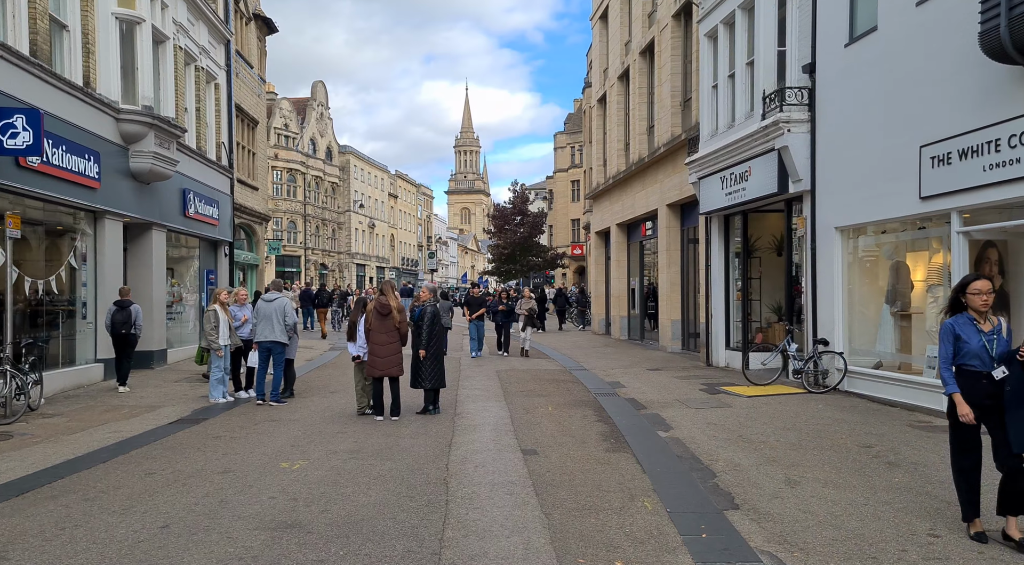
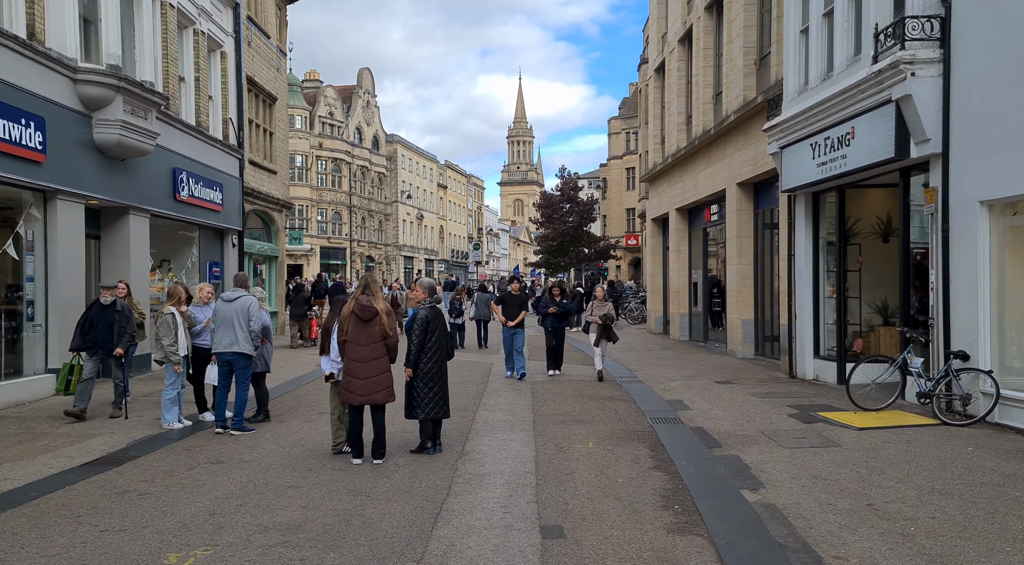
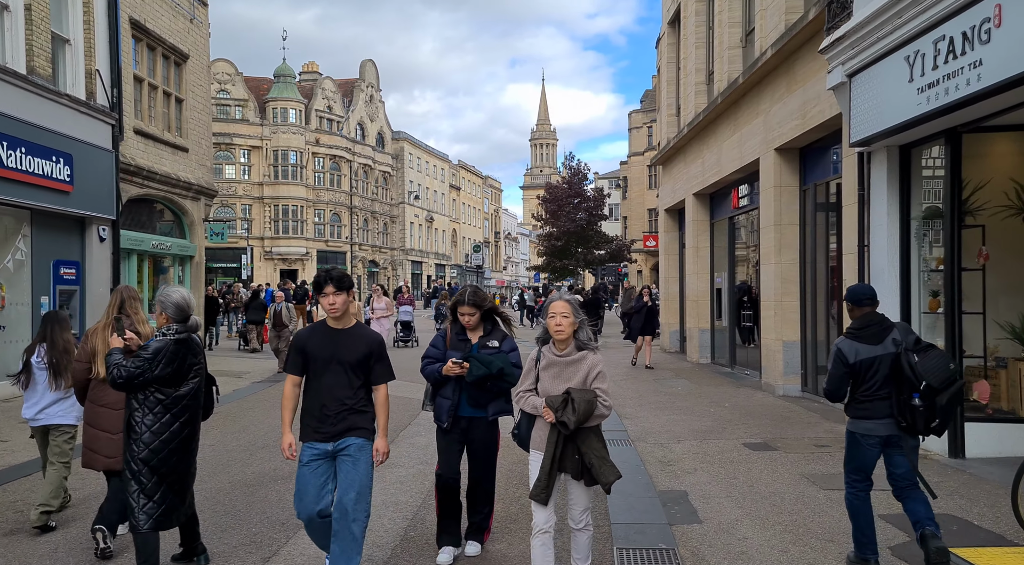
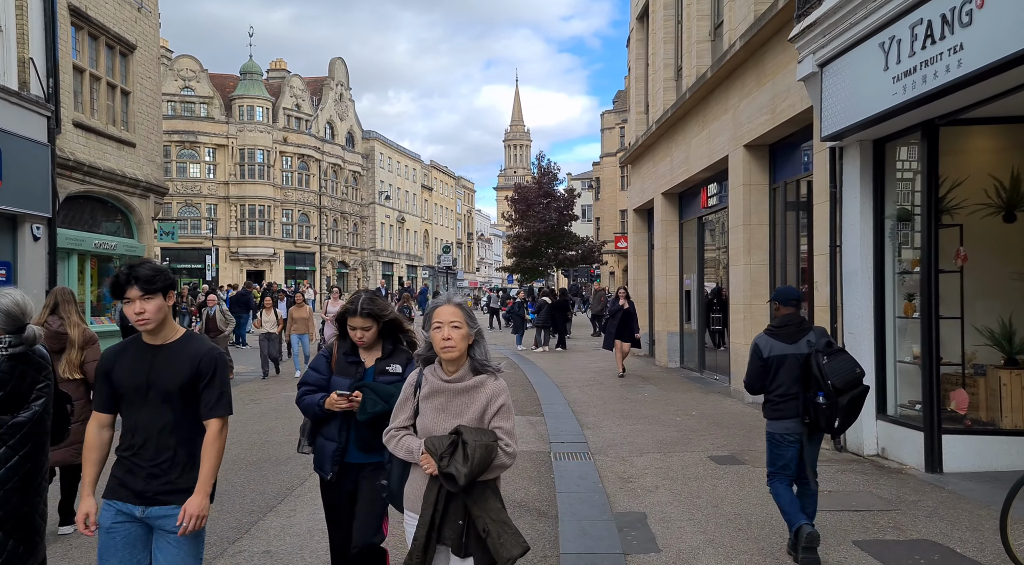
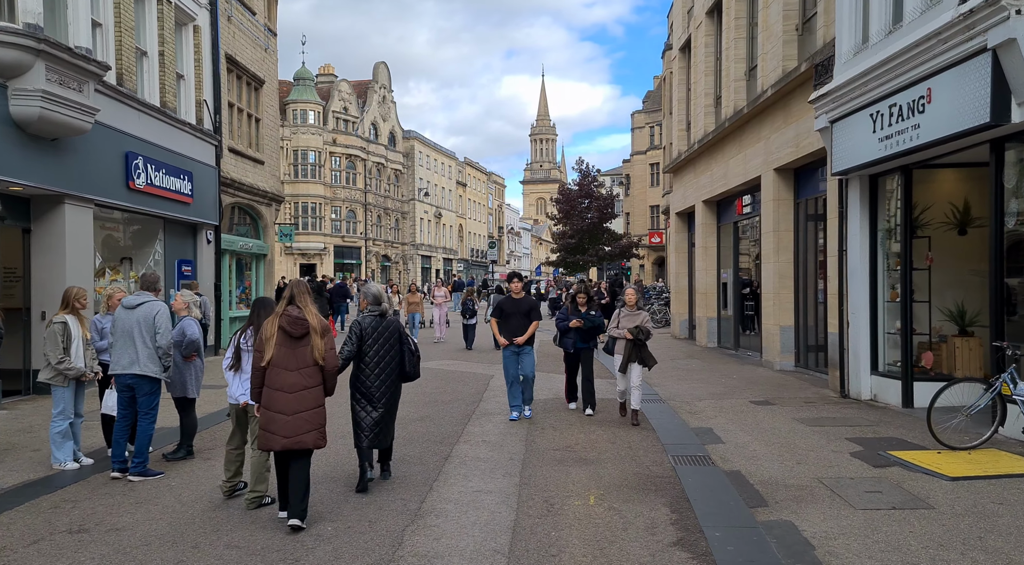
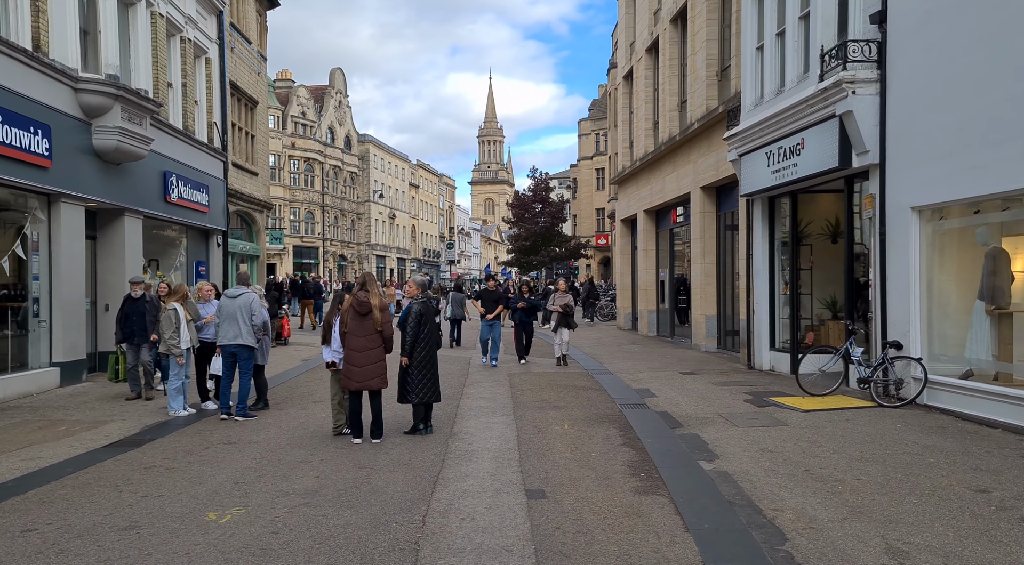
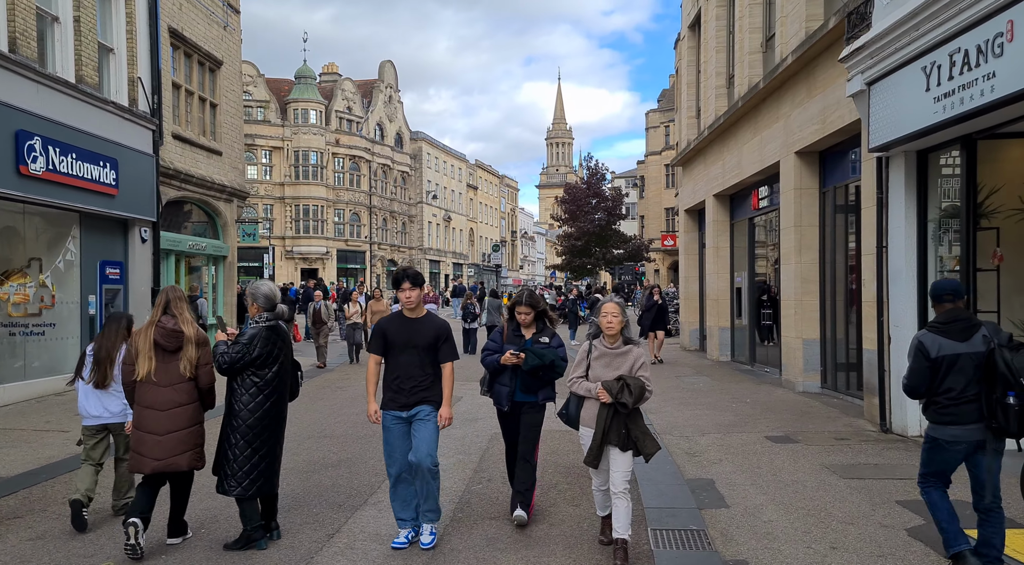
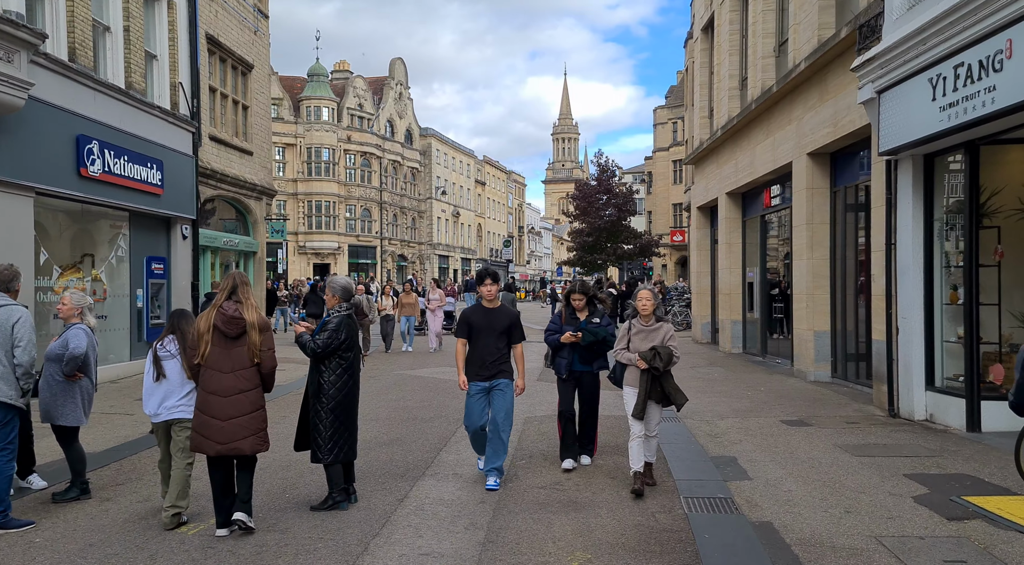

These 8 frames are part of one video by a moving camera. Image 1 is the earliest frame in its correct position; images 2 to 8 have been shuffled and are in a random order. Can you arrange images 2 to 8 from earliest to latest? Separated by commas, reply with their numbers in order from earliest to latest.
6, 2, 5, 8, 7, 3, 4
